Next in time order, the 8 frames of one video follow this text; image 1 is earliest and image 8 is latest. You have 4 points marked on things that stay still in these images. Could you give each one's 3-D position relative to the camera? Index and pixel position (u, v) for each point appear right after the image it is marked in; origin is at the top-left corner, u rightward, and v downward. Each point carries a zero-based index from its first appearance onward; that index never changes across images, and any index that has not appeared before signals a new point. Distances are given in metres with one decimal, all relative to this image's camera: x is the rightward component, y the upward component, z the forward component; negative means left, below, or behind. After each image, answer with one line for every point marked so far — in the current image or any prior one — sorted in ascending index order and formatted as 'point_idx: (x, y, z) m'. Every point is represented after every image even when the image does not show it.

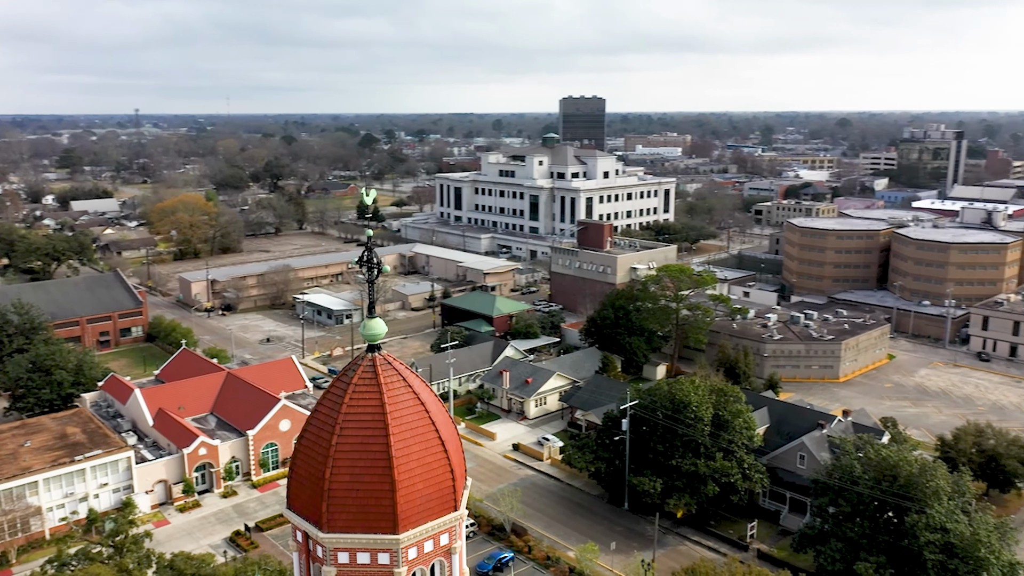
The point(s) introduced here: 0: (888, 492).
0: (+8.5, -4.6, +18.7) m
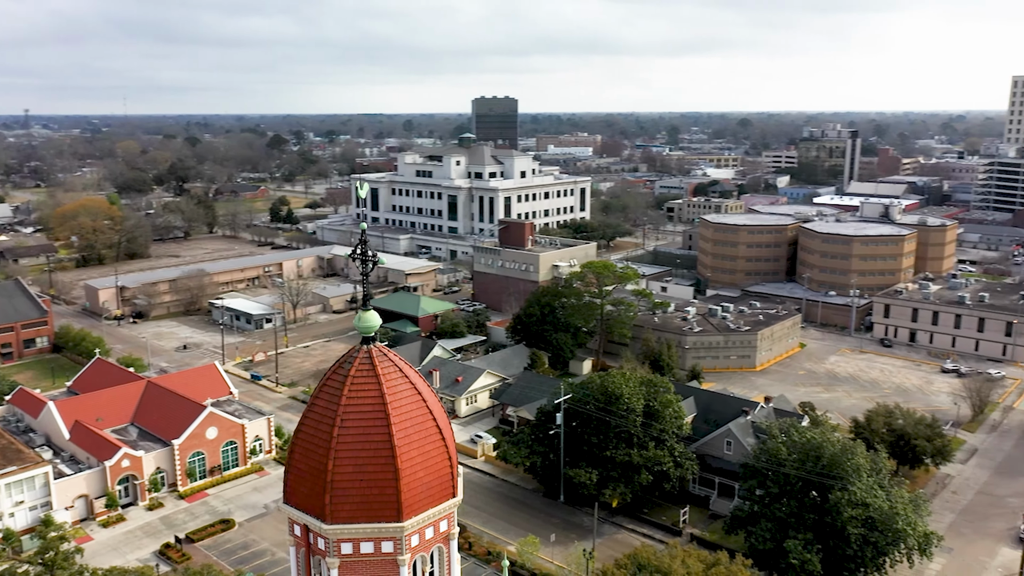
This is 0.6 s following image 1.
0: (+7.1, -4.3, +19.7) m
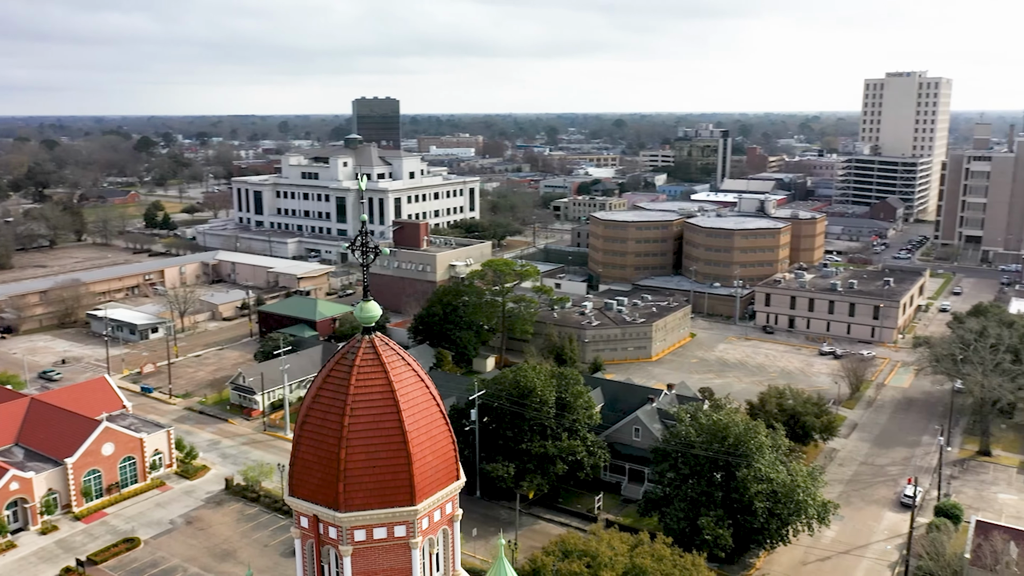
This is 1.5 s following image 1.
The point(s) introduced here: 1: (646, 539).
0: (+5.2, -4.1, +20.8) m
1: (+2.8, -5.3, +17.6) m
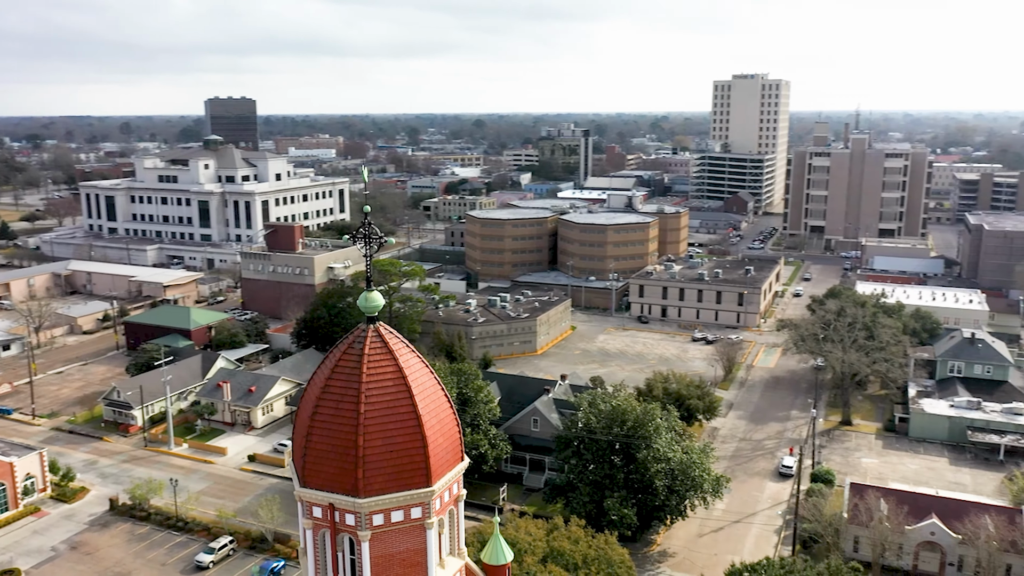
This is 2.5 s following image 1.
0: (+2.8, -3.8, +21.7) m
1: (+1.0, -5.2, +18.2) m
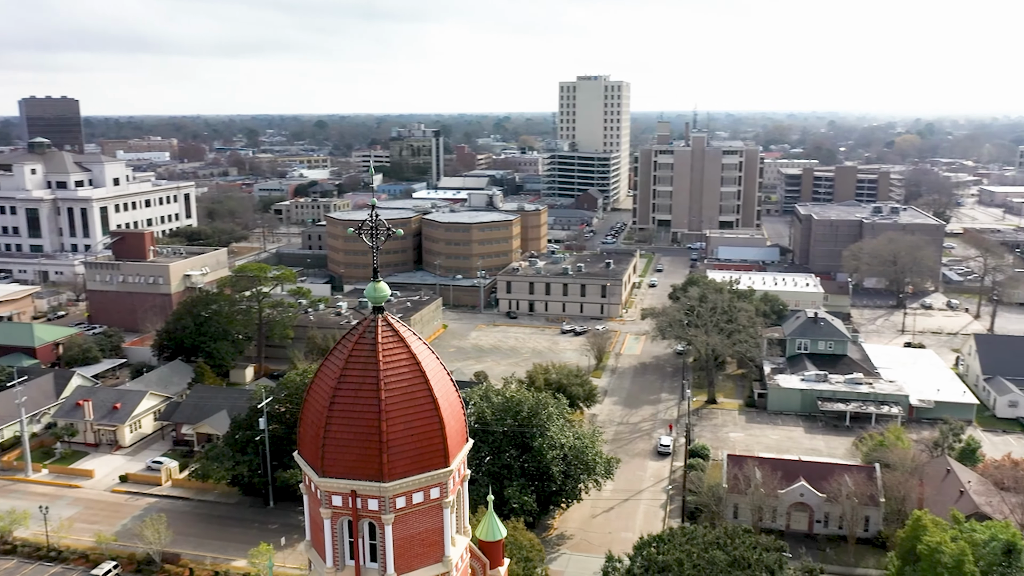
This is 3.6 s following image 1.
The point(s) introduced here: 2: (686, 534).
0: (+0.1, -3.7, +22.3) m
1: (-1.0, -5.1, +18.5) m
2: (+3.5, -4.9, +16.5) m
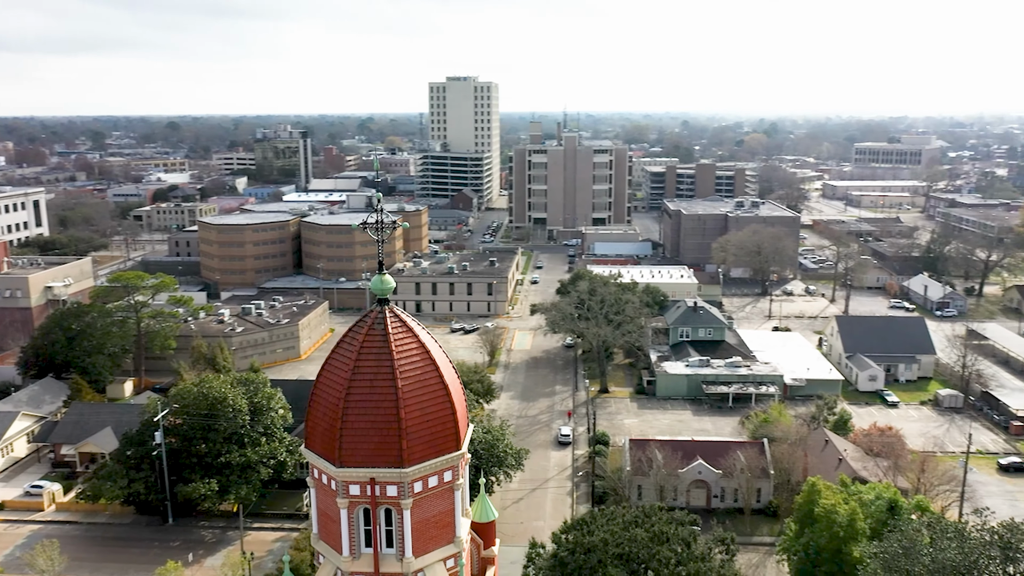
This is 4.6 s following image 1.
0: (-2.4, -3.7, +22.4) m
1: (-2.8, -5.0, +18.5) m
2: (+1.9, -4.7, +17.3) m
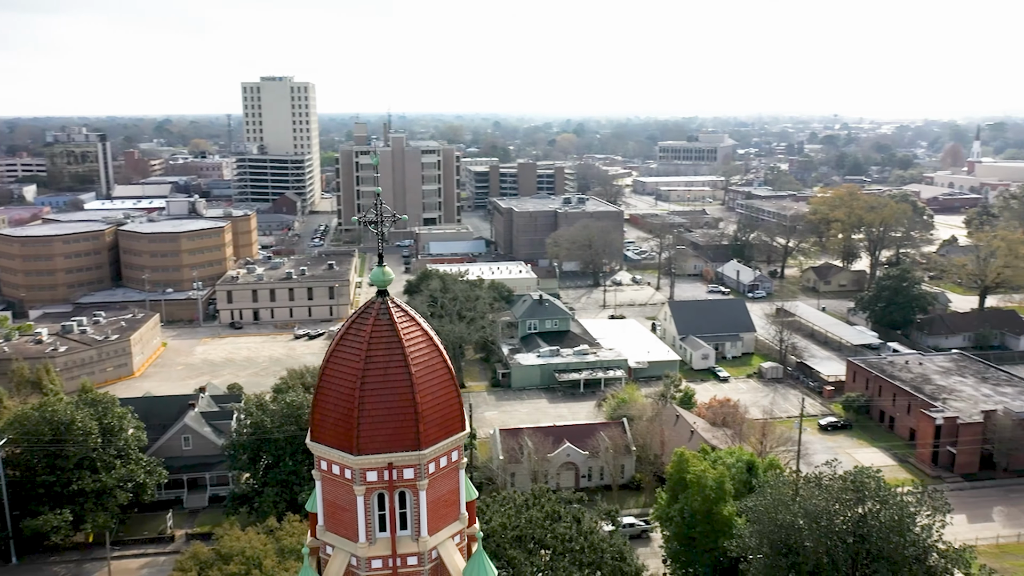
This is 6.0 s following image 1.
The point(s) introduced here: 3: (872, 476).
0: (-5.7, -3.8, +21.9) m
1: (-5.2, -5.1, +18.0) m
2: (-0.3, -4.6, +17.8) m
3: (+6.9, -3.6, +15.9) m
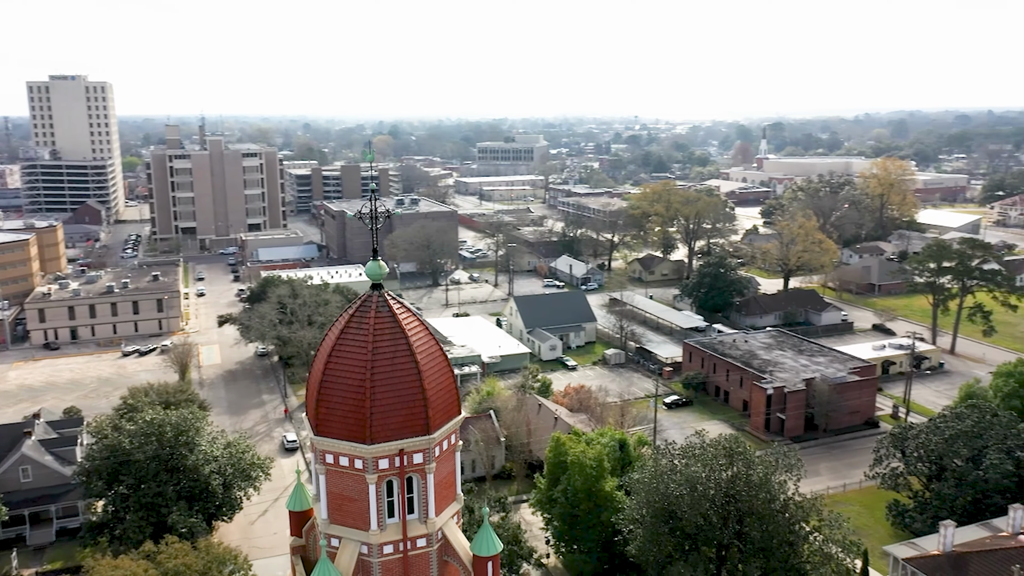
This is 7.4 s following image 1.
0: (-8.8, -4.0, +20.7) m
1: (-7.4, -5.4, +17.0) m
2: (-2.7, -4.6, +17.9) m
3: (+4.8, -3.3, +17.6) m
